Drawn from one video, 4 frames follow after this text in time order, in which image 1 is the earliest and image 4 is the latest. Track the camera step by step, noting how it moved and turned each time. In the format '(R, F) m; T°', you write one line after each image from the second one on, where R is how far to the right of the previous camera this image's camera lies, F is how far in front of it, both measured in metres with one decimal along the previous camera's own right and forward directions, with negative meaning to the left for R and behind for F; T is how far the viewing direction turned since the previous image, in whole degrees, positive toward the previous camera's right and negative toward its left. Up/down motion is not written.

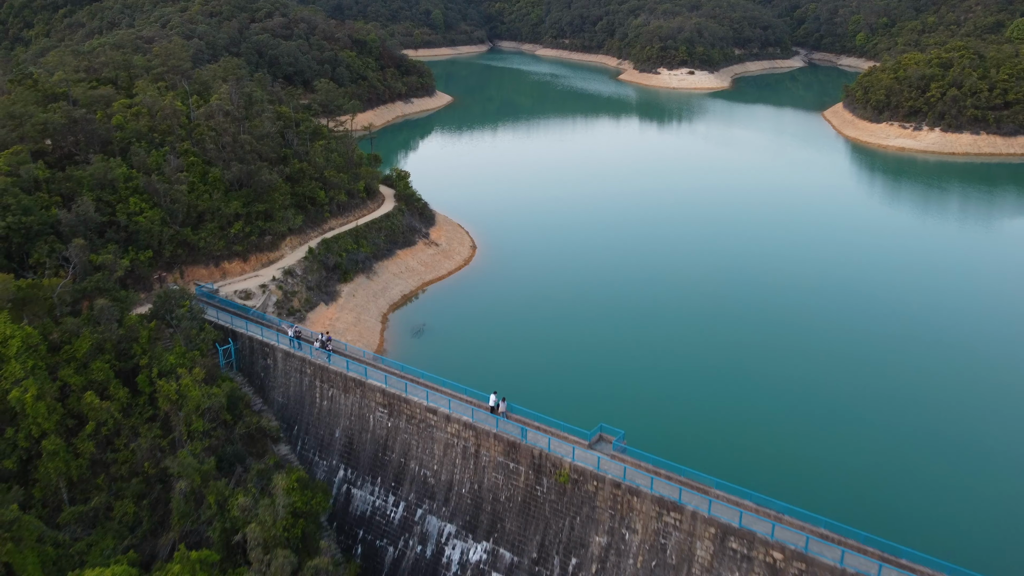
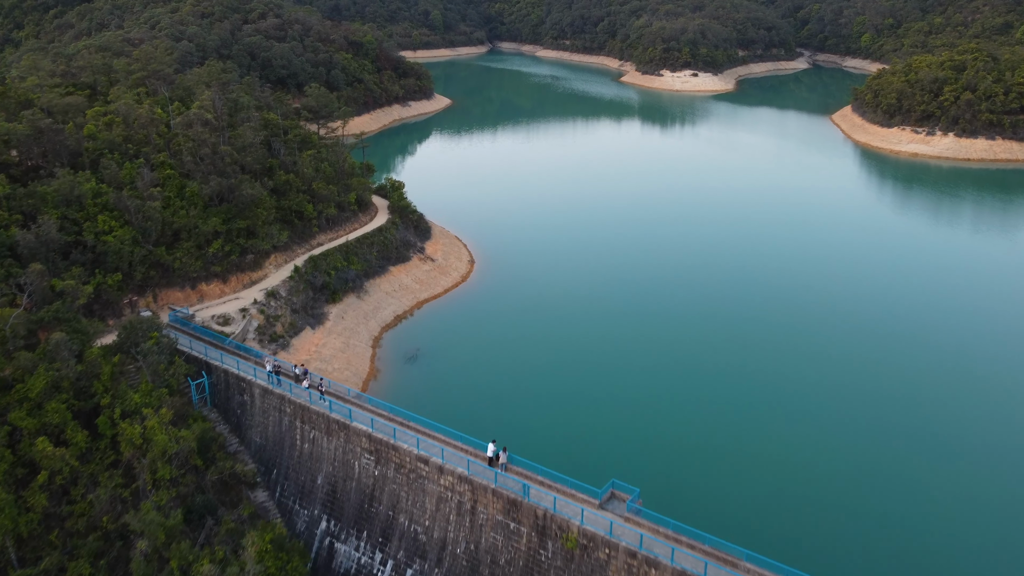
(0.0, +2.3) m; 0°
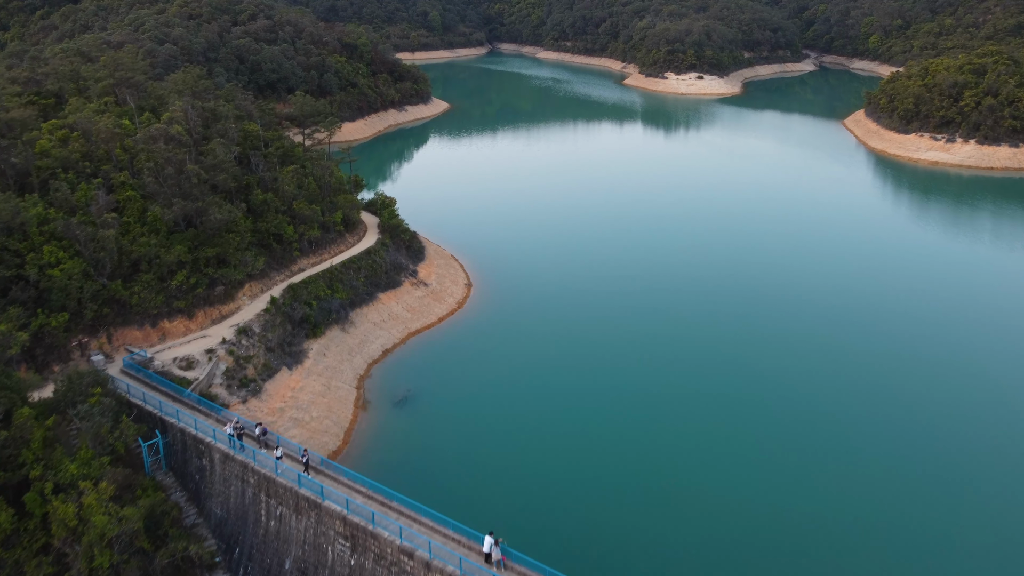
(0.0, +3.3) m; 0°
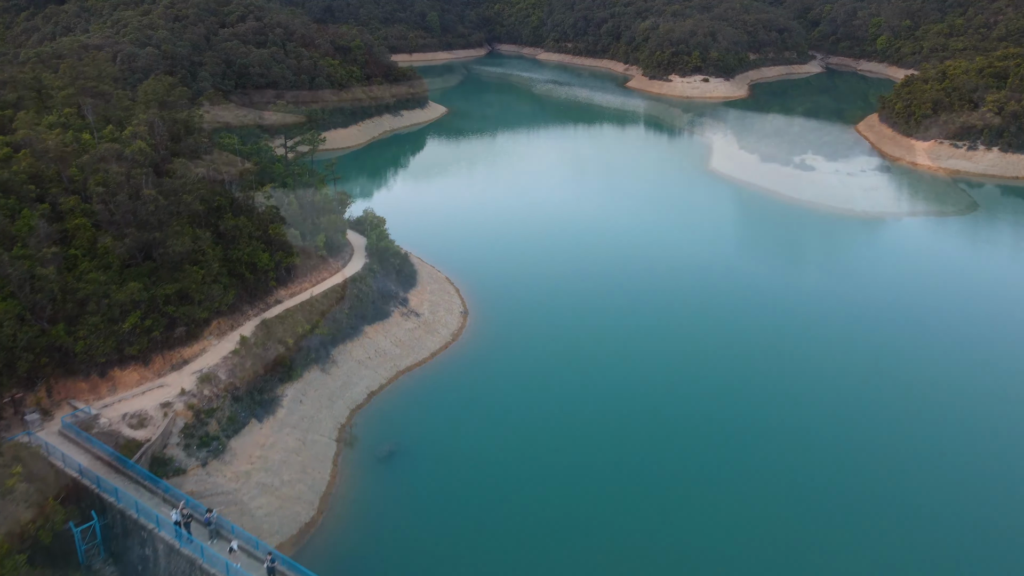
(0.0, +3.3) m; 0°
